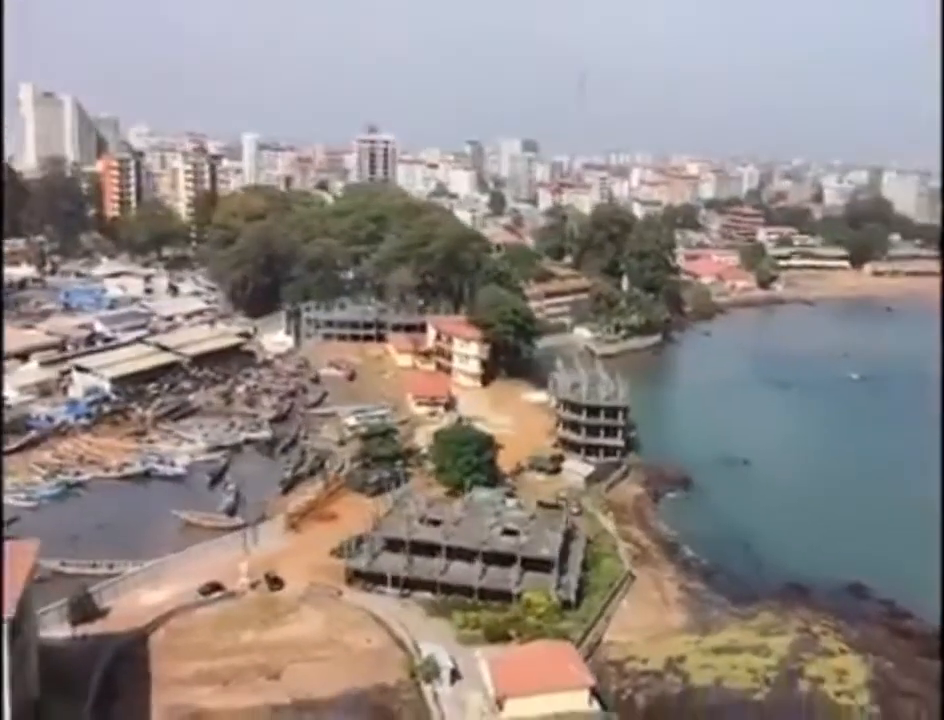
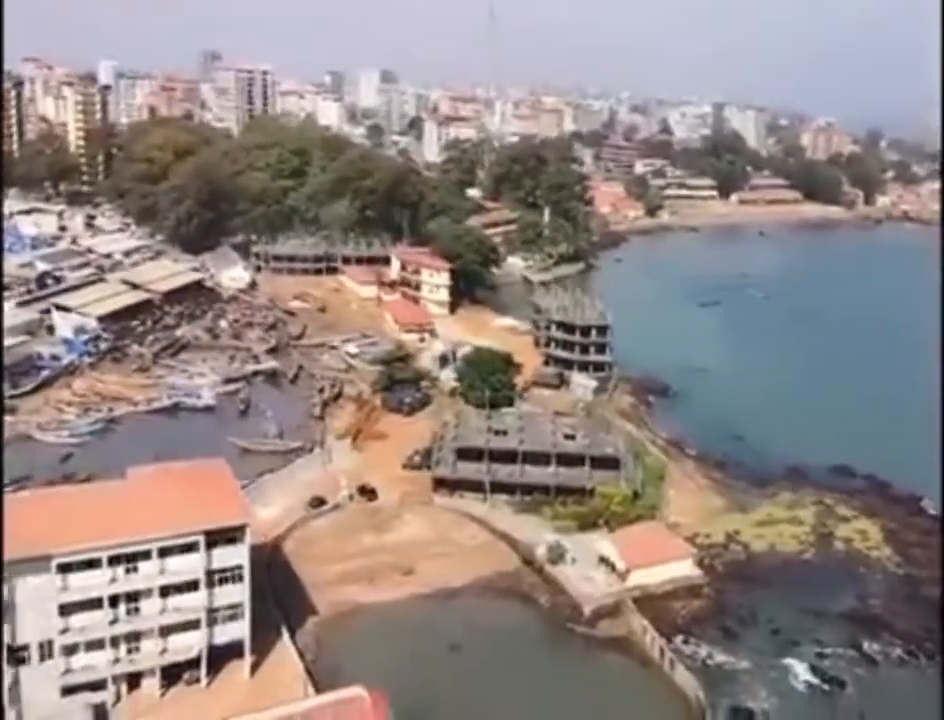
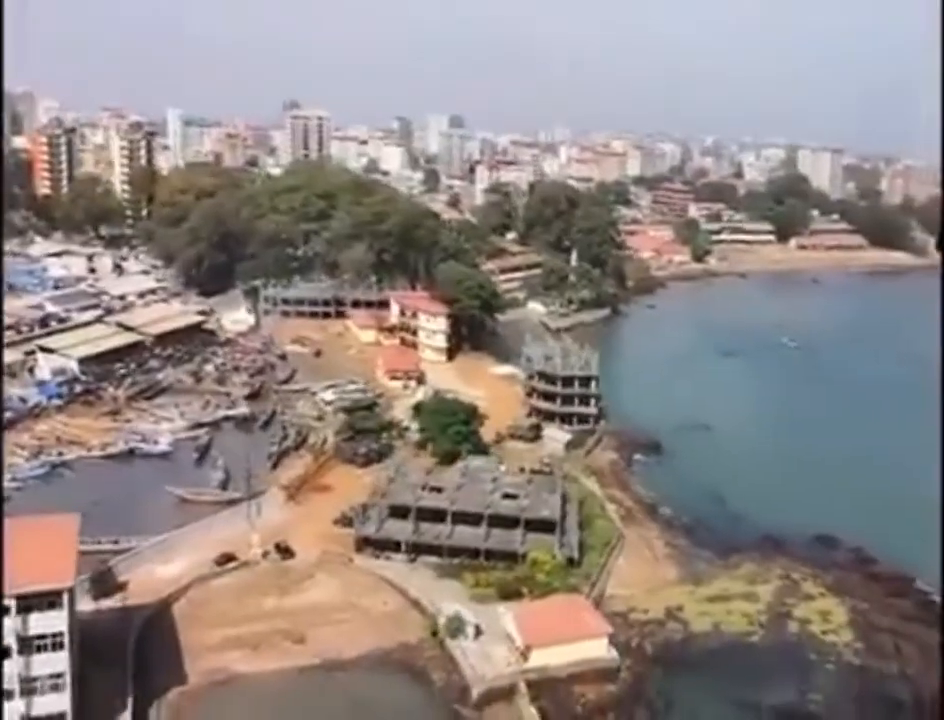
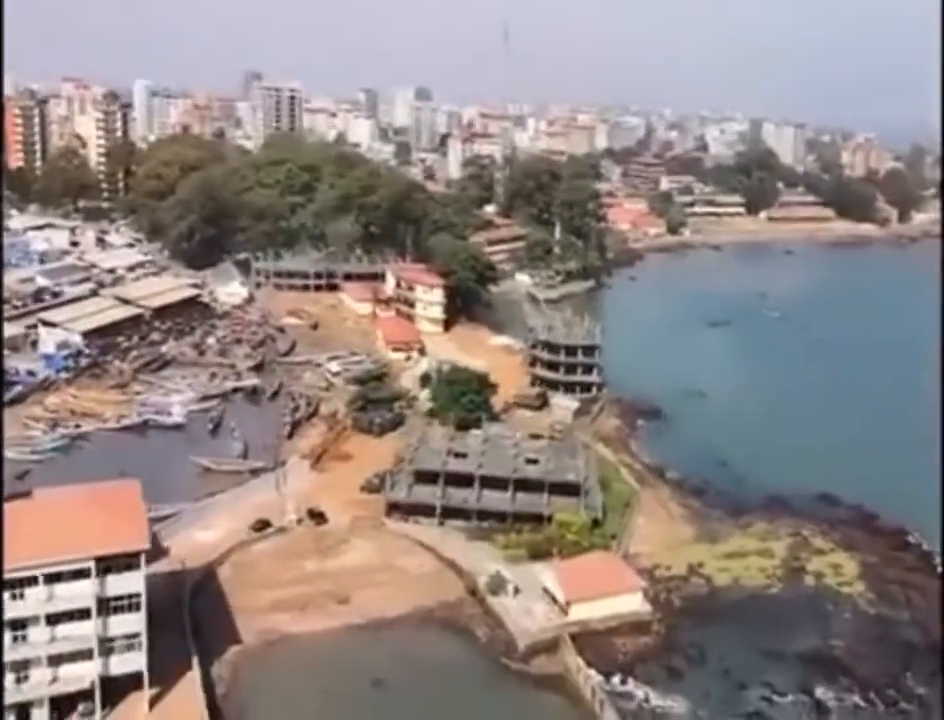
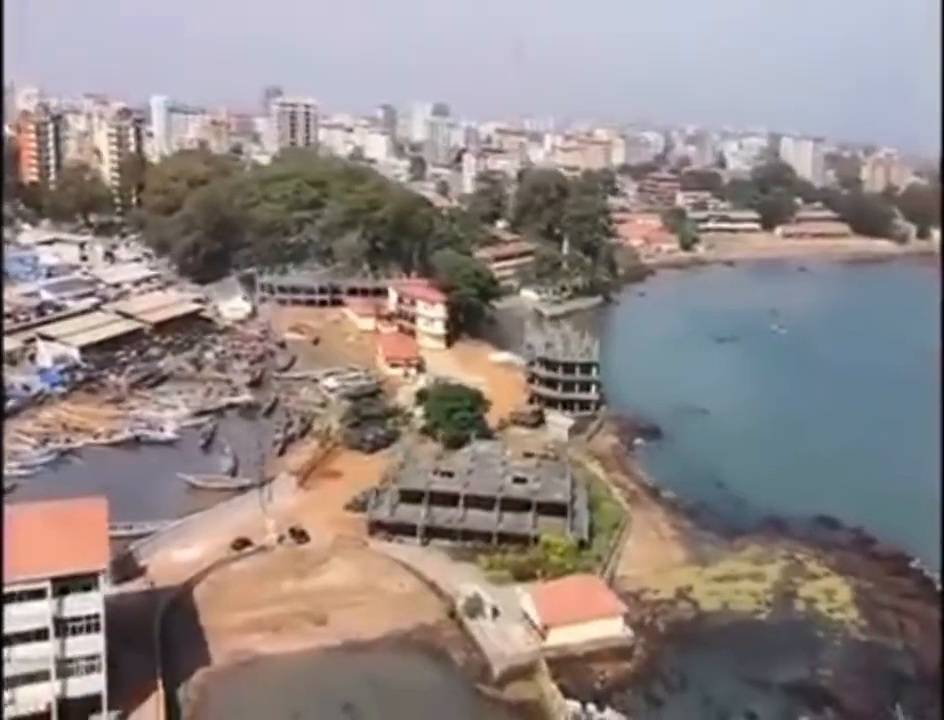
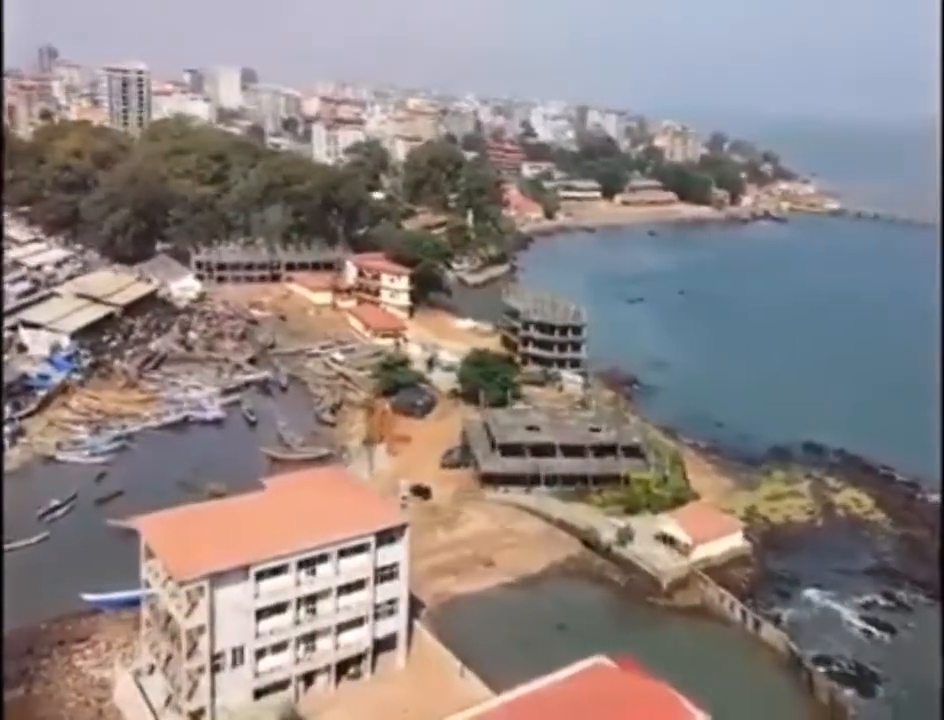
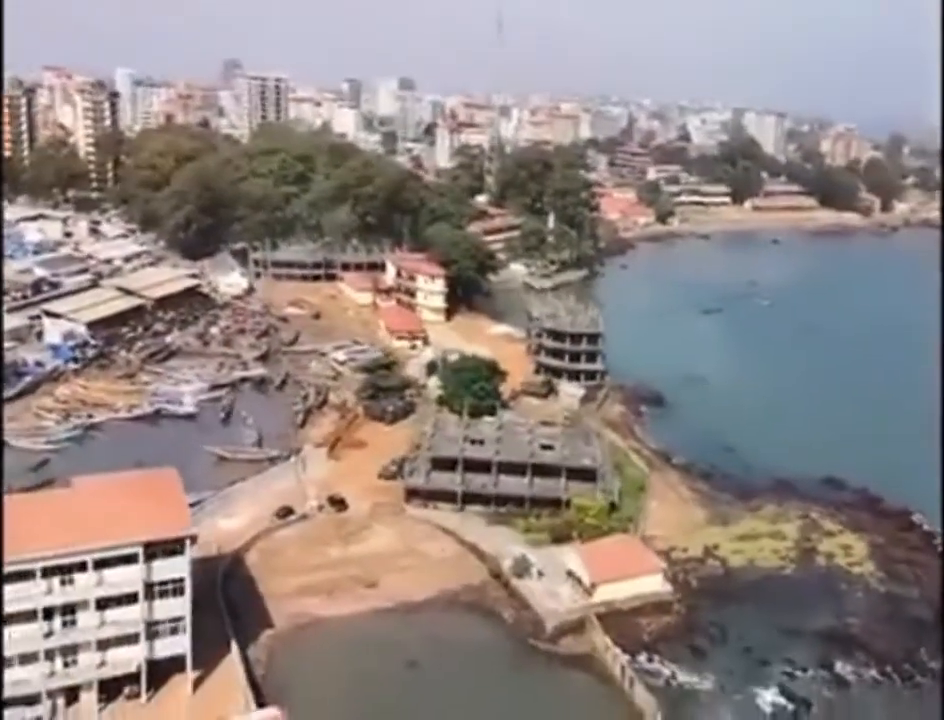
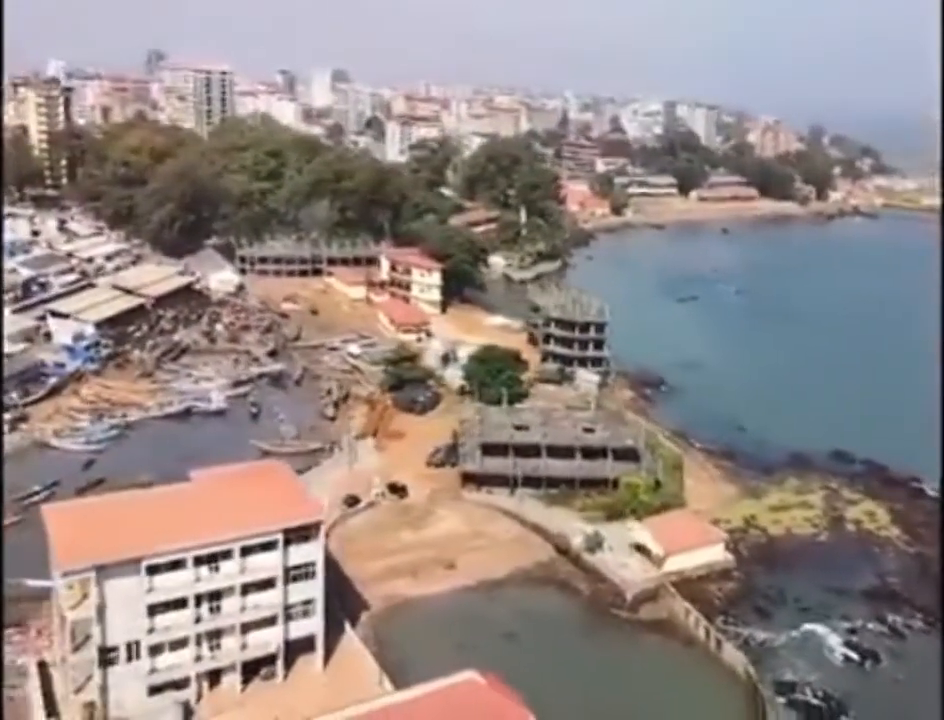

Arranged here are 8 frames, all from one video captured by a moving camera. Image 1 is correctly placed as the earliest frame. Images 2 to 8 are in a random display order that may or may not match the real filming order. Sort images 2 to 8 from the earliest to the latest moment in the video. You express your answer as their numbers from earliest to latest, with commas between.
3, 5, 4, 7, 2, 8, 6
